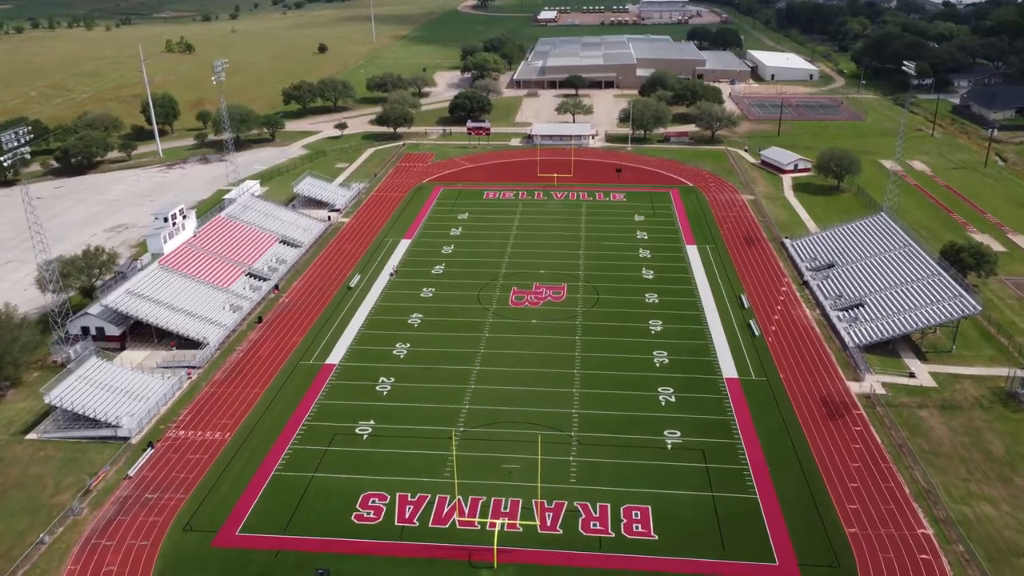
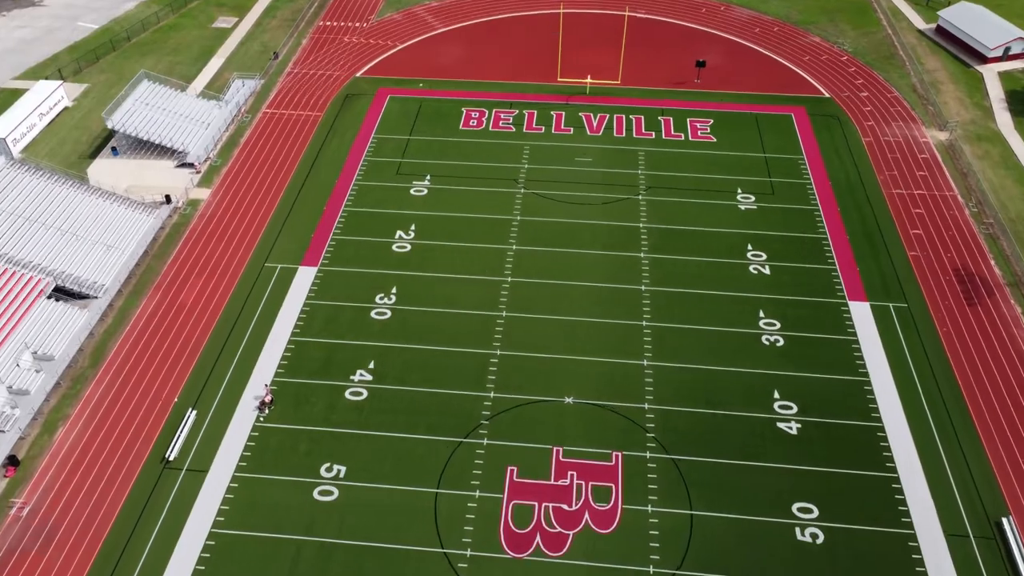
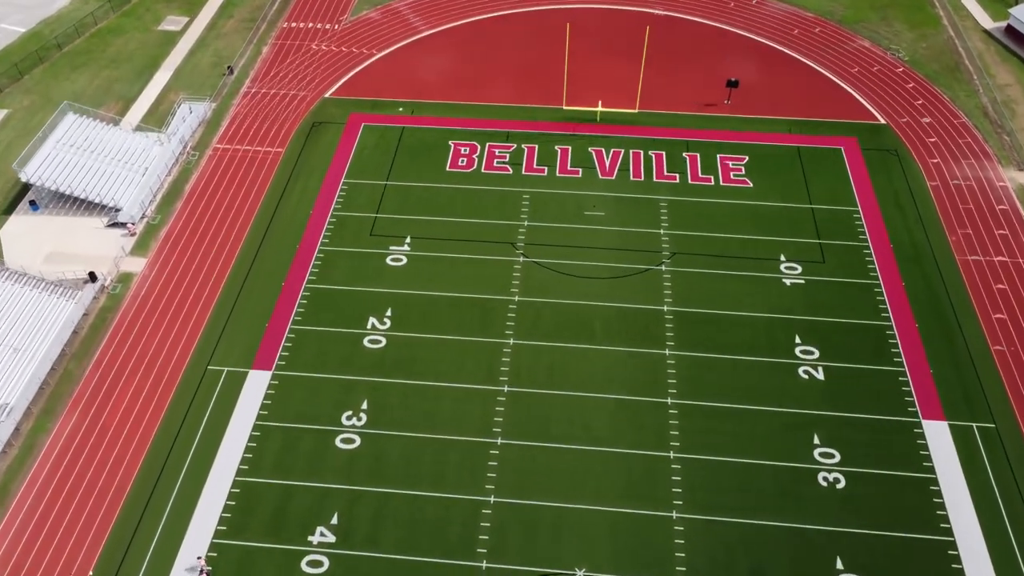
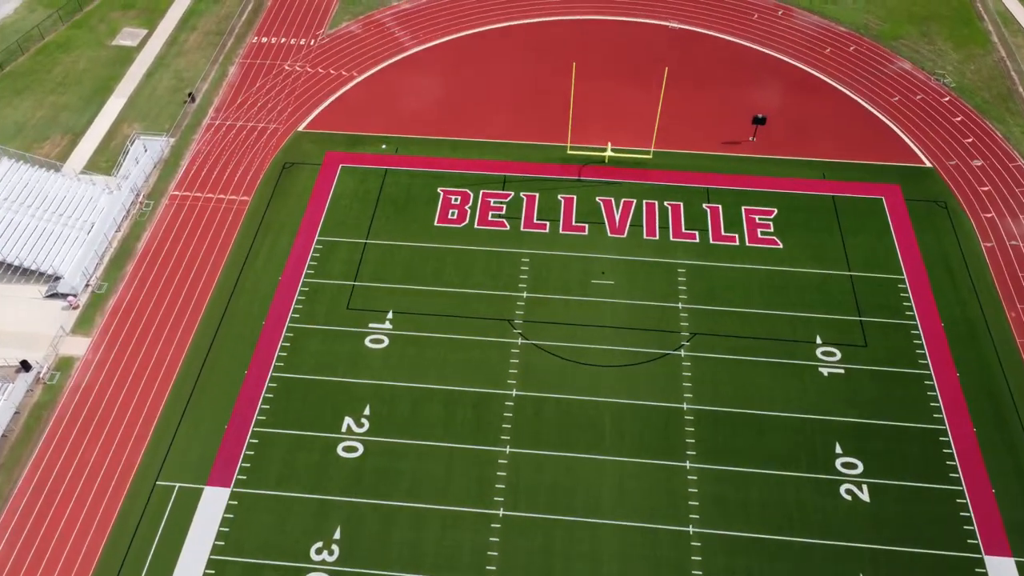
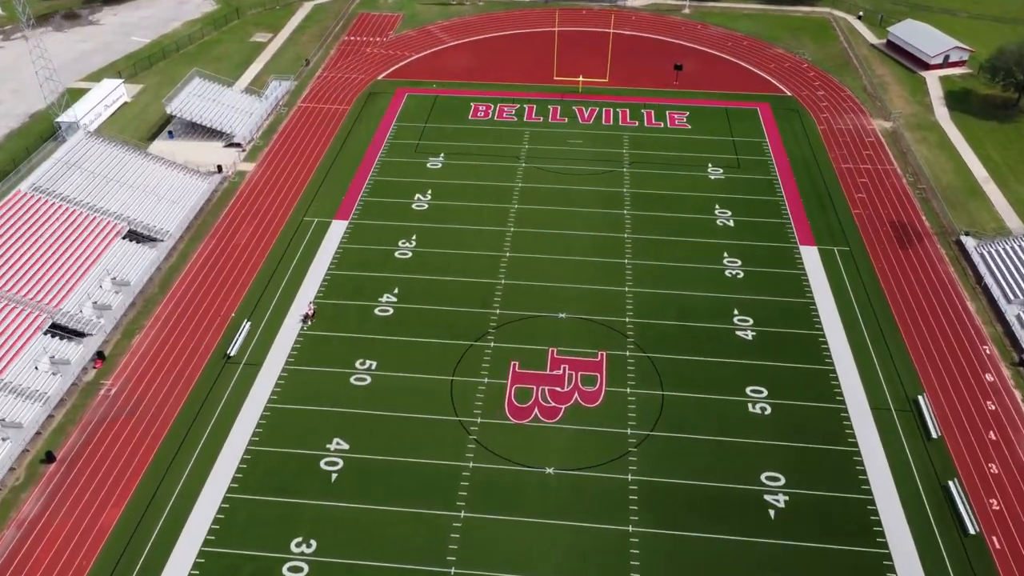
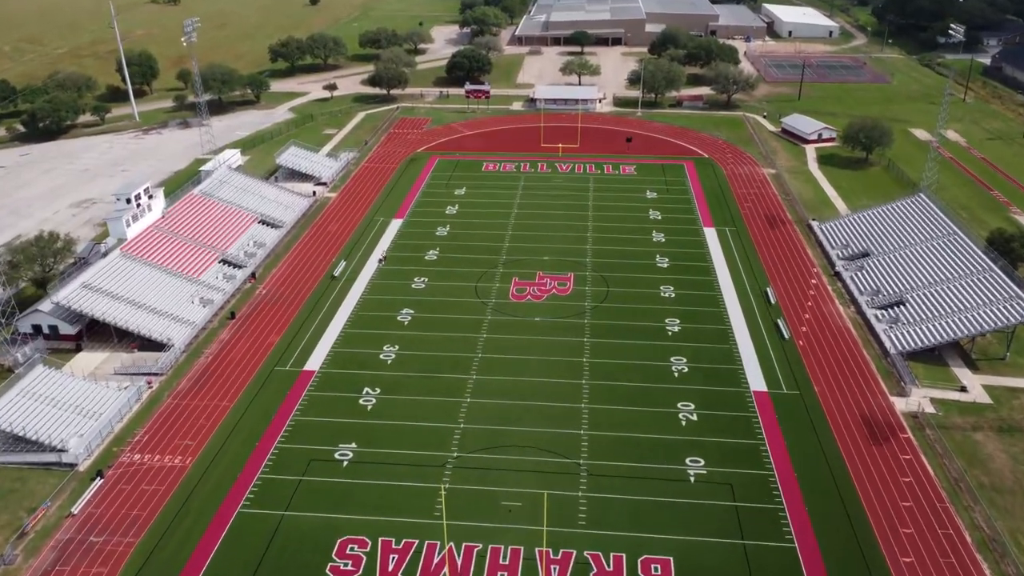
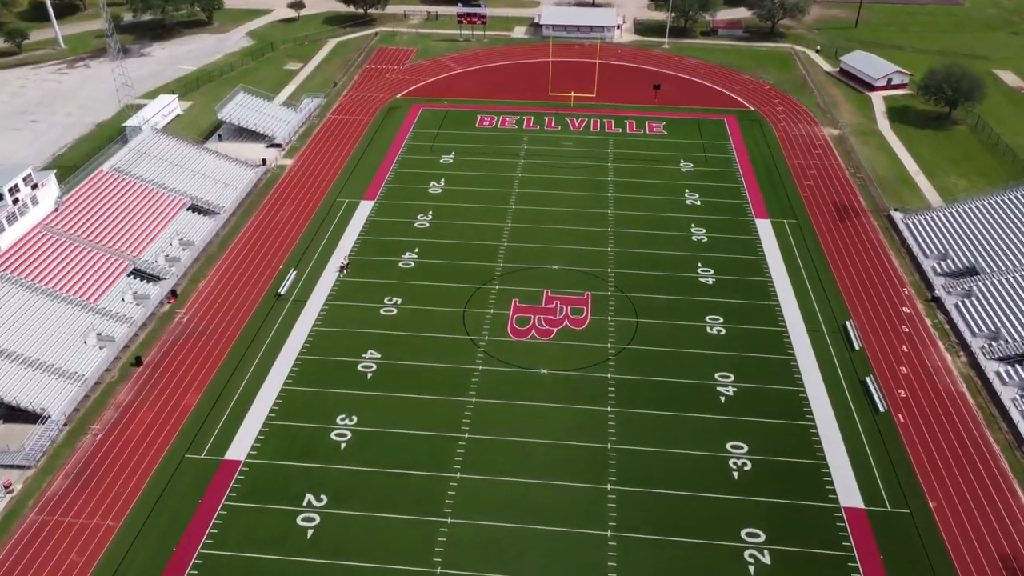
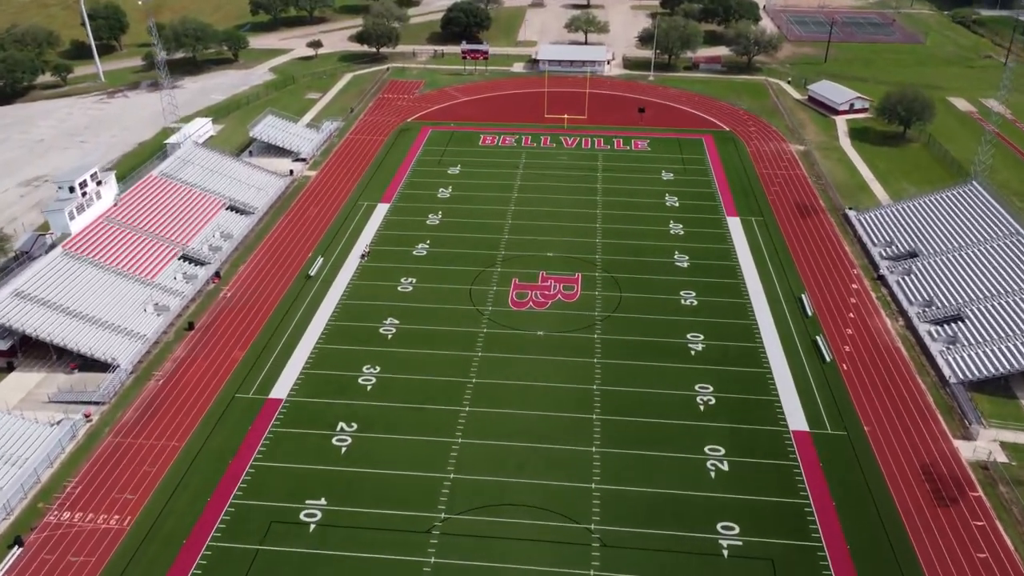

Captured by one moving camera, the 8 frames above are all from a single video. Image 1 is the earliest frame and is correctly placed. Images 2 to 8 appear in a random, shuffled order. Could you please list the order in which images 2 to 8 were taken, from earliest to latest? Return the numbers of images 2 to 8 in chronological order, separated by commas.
6, 8, 7, 5, 2, 3, 4
